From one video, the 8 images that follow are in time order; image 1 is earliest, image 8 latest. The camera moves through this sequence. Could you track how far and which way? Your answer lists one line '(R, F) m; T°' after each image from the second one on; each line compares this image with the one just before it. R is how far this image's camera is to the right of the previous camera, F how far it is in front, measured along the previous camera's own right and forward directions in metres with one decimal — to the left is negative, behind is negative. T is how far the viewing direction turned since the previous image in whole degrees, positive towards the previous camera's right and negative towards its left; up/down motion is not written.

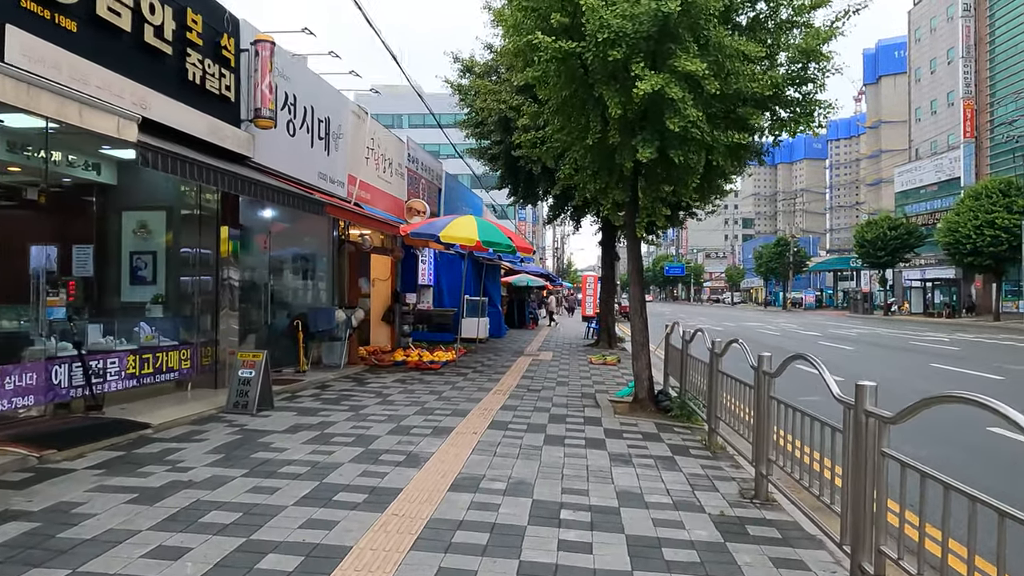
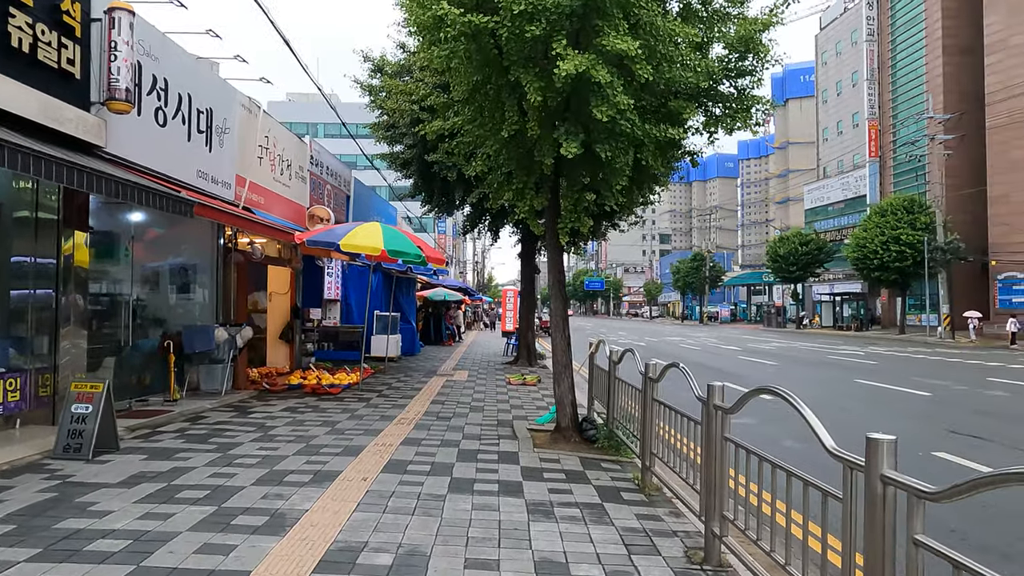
(+0.2, +1.3) m; +6°
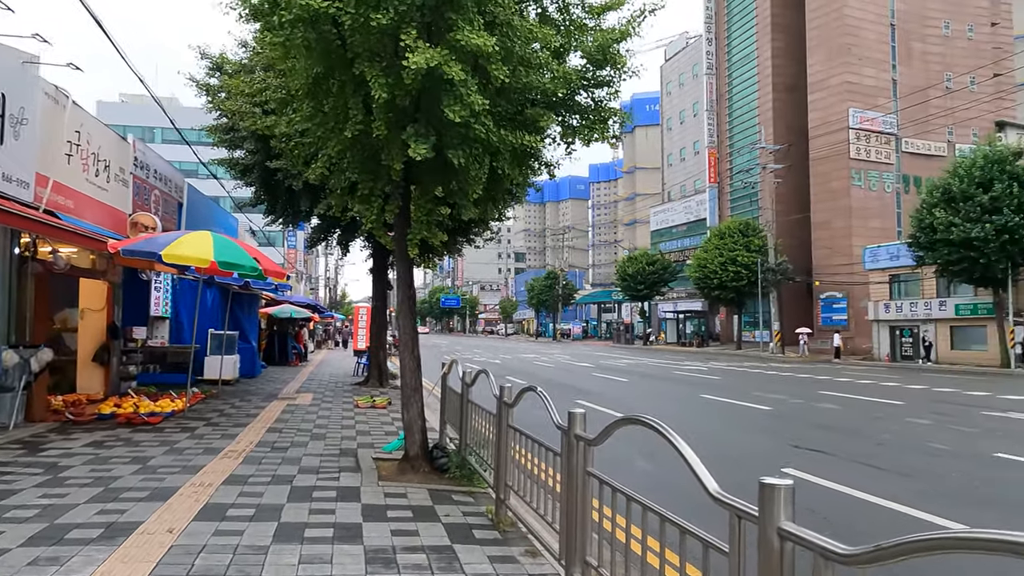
(+0.1, +0.6) m; +11°
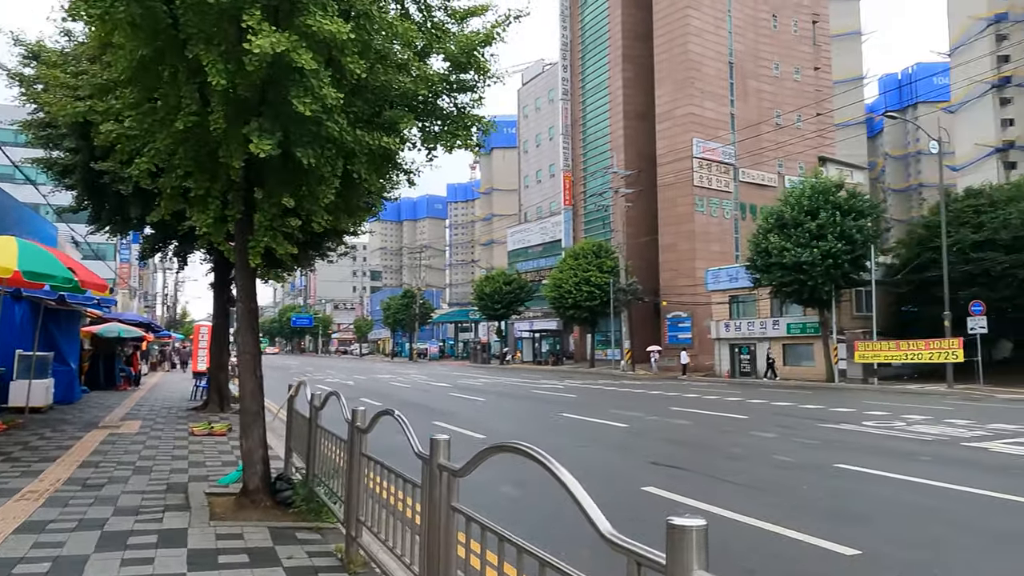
(0.0, +0.5) m; +11°
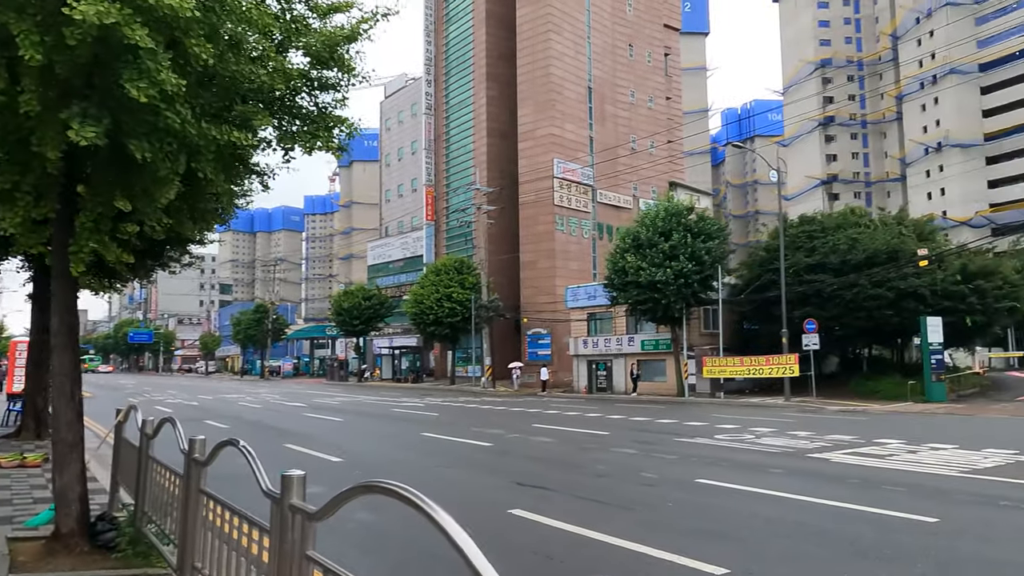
(0.0, +0.4) m; +10°
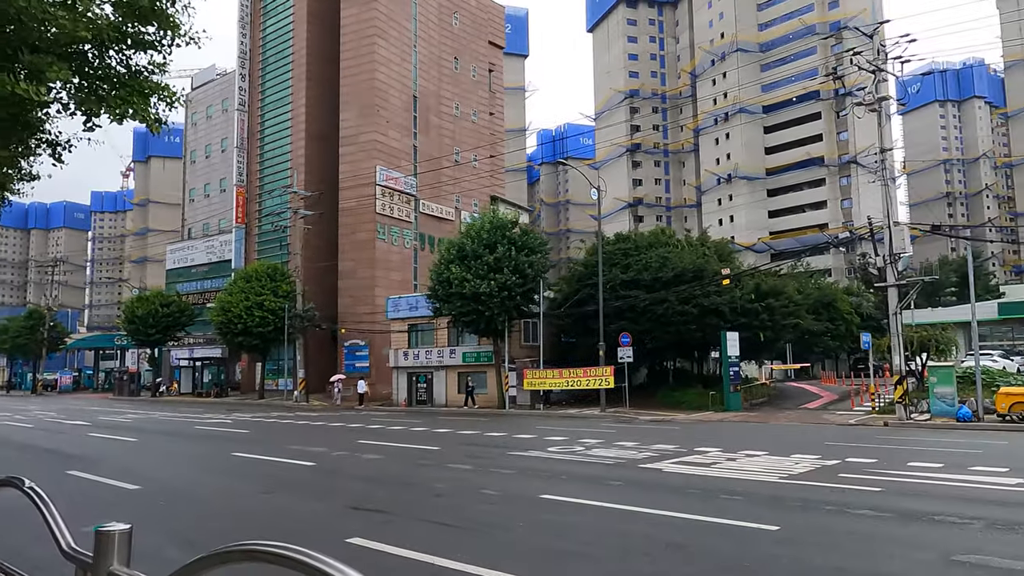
(-0.3, +0.7) m; +14°
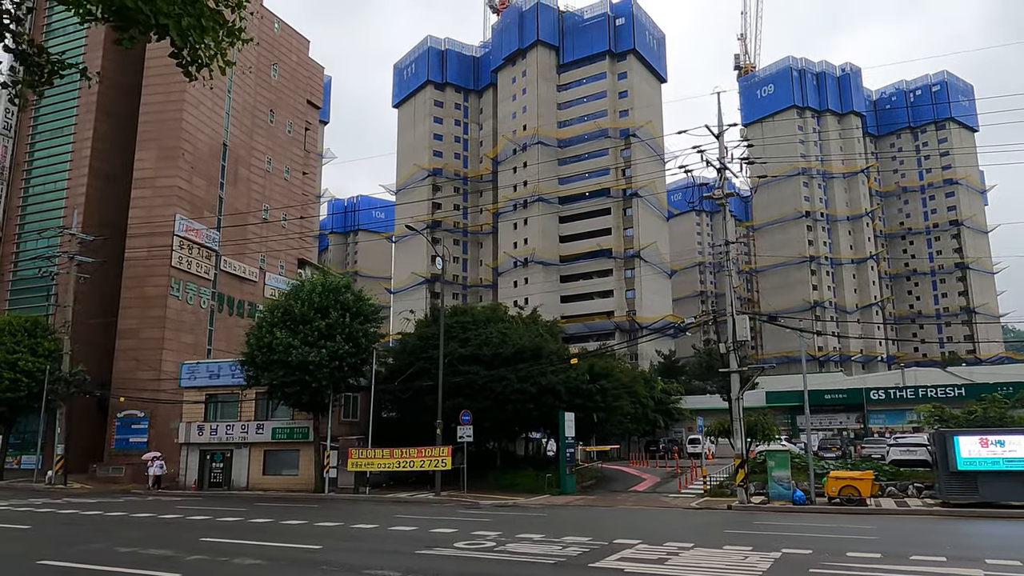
(-2.4, +2.1) m; +17°
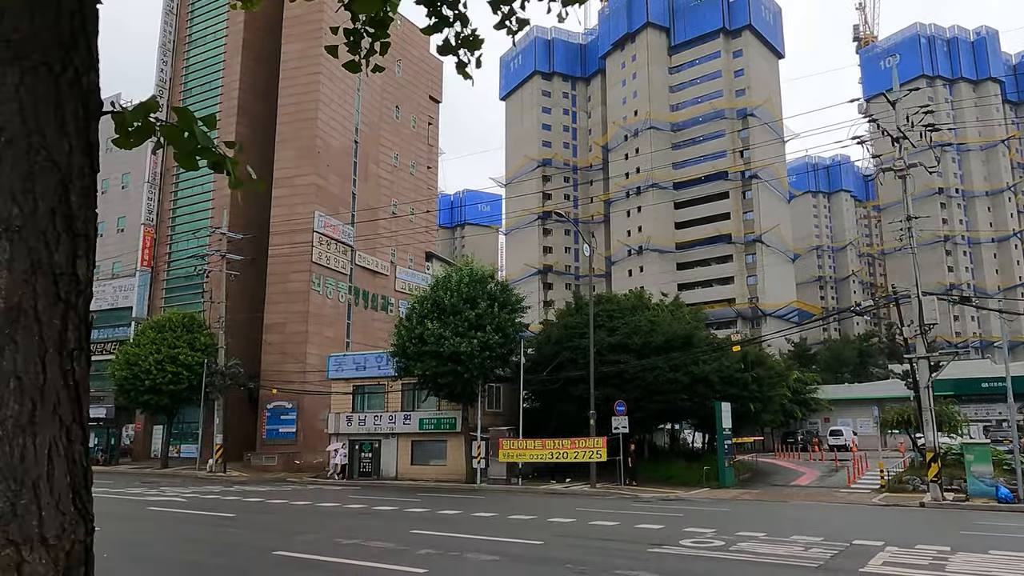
(-2.0, +0.6) m; -7°
